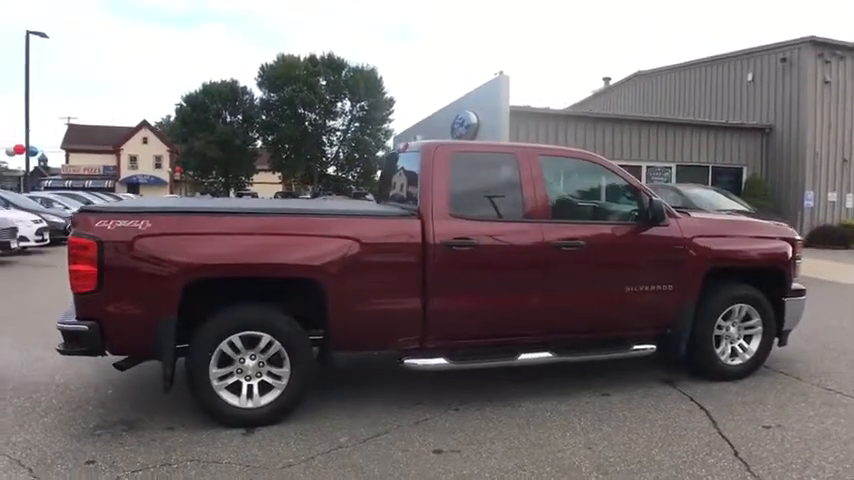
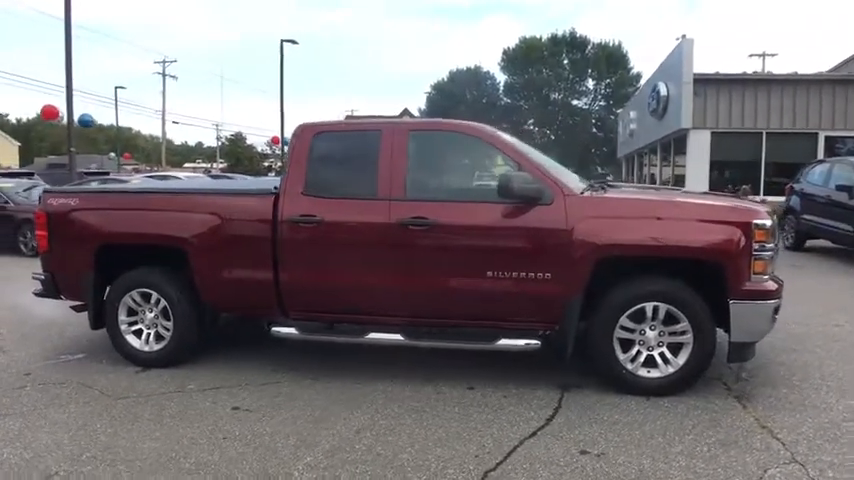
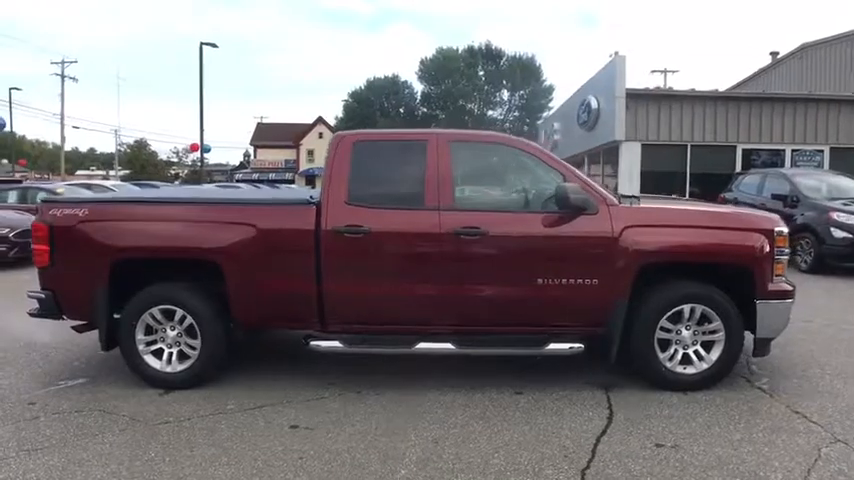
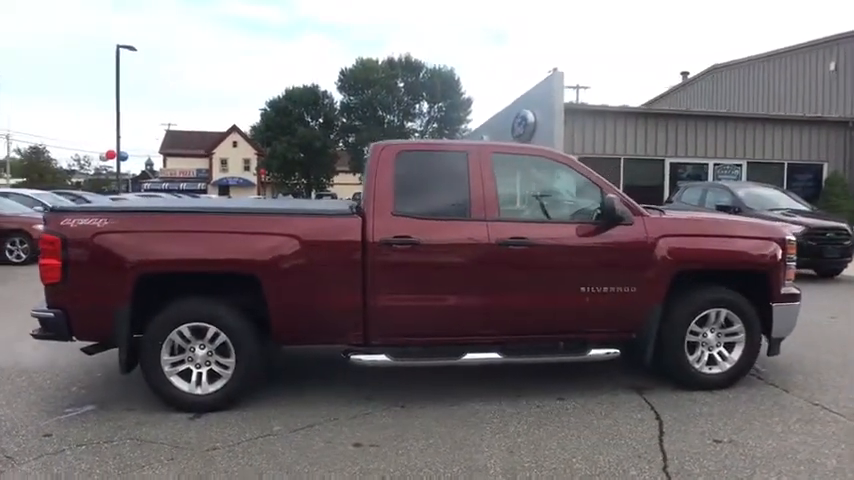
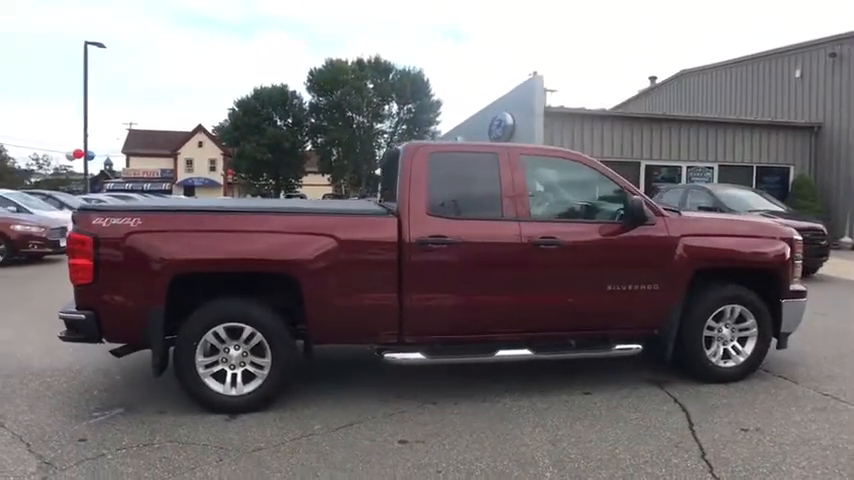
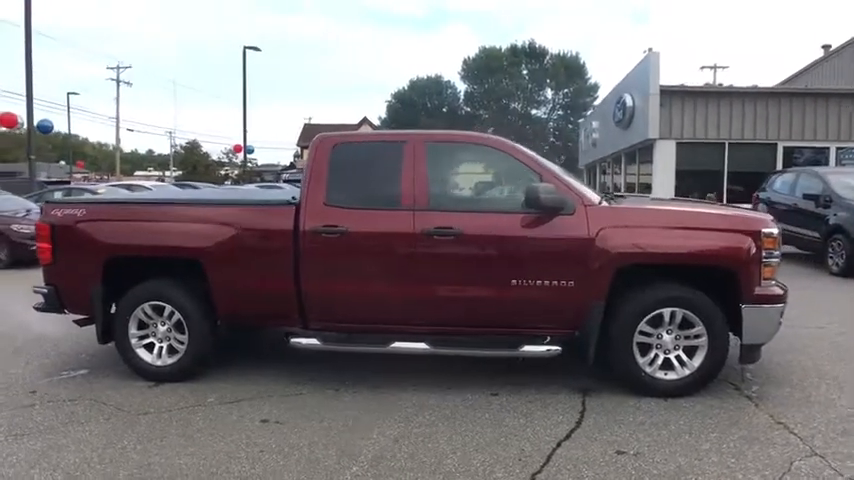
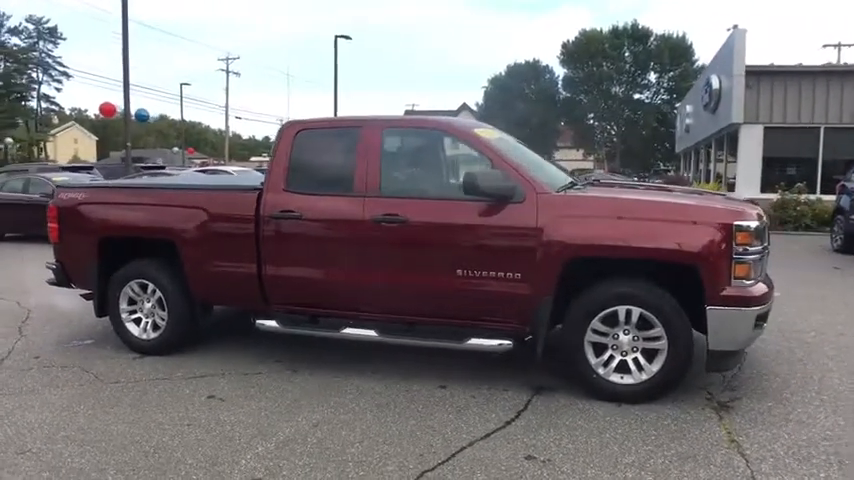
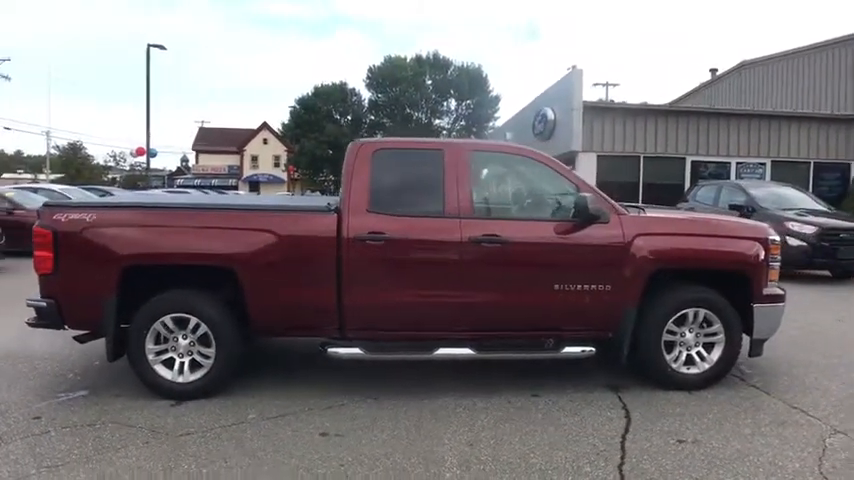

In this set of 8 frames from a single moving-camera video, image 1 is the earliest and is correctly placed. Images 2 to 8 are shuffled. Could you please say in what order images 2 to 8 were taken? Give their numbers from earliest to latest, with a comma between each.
5, 4, 8, 3, 6, 2, 7
